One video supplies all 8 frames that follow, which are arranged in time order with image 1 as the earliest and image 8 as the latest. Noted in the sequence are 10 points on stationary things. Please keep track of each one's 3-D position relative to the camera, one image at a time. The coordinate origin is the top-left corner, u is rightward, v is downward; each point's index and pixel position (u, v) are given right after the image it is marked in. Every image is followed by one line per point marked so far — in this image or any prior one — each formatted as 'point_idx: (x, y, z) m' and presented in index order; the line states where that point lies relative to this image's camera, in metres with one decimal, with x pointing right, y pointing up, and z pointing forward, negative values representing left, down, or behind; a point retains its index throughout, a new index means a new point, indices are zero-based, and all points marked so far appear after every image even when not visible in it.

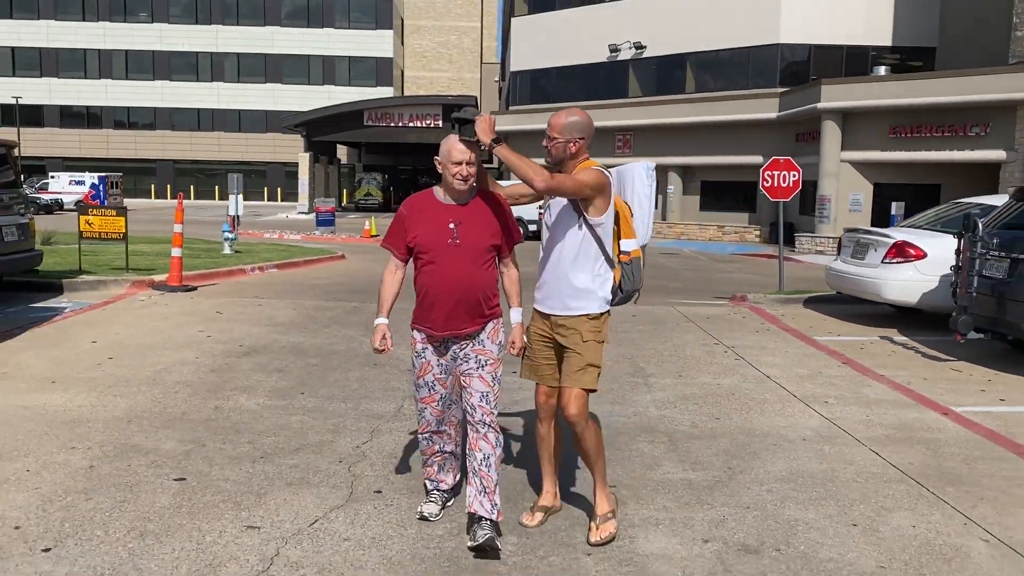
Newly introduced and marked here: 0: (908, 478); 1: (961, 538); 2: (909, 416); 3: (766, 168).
0: (+2.2, -1.1, +4.8) m
1: (+2.1, -1.2, +4.1) m
2: (+2.8, -0.9, +6.1) m
3: (+3.9, +1.8, +13.3) m
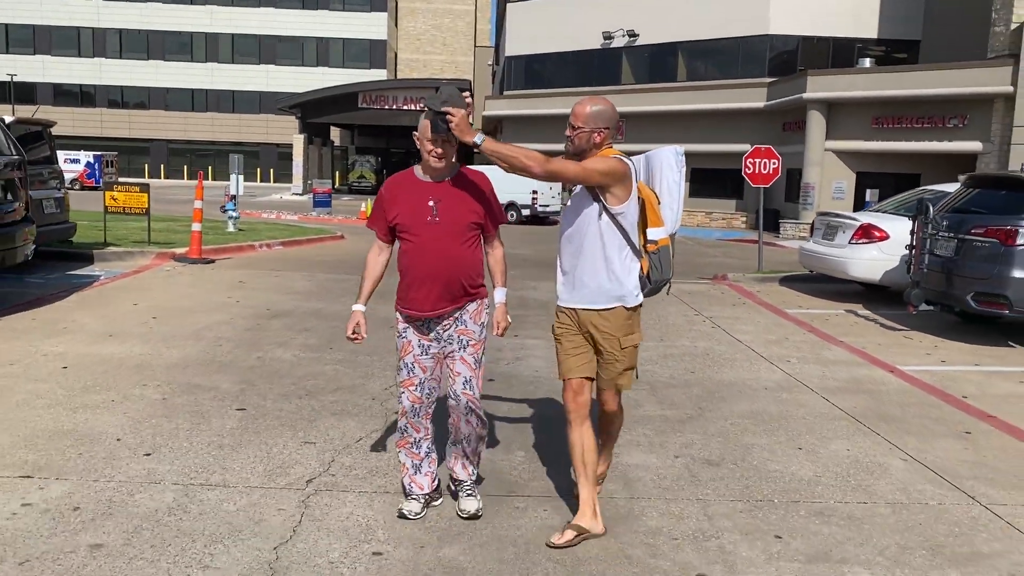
0: (+2.2, -0.9, +5.8) m
1: (+2.1, -1.0, +5.0) m
2: (+2.9, -0.7, +7.0) m
3: (+3.9, +2.2, +14.2) m
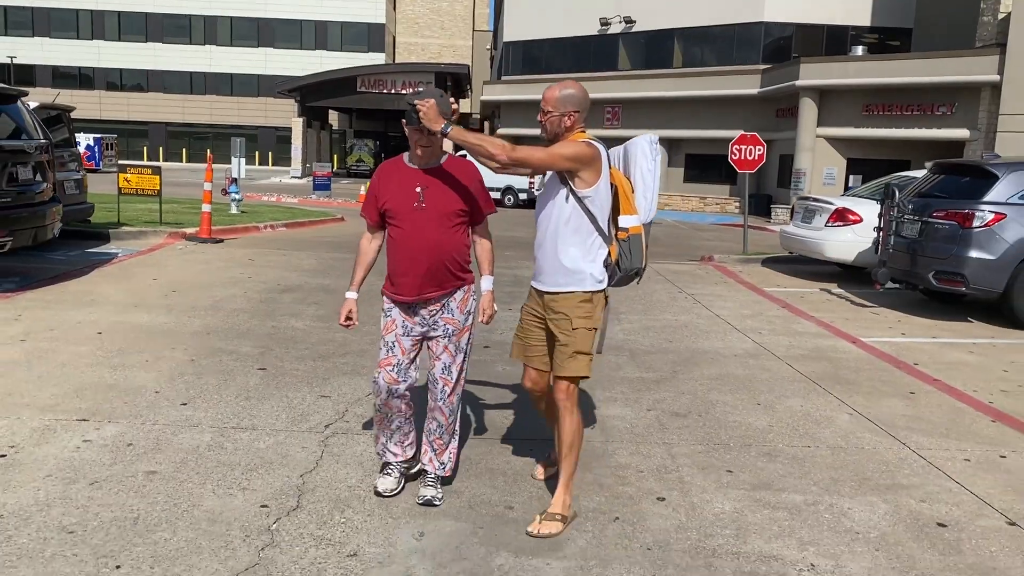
0: (+2.2, -0.7, +6.4) m
1: (+2.1, -0.8, +5.6) m
2: (+2.8, -0.5, +7.7) m
3: (+3.8, +2.5, +14.8) m
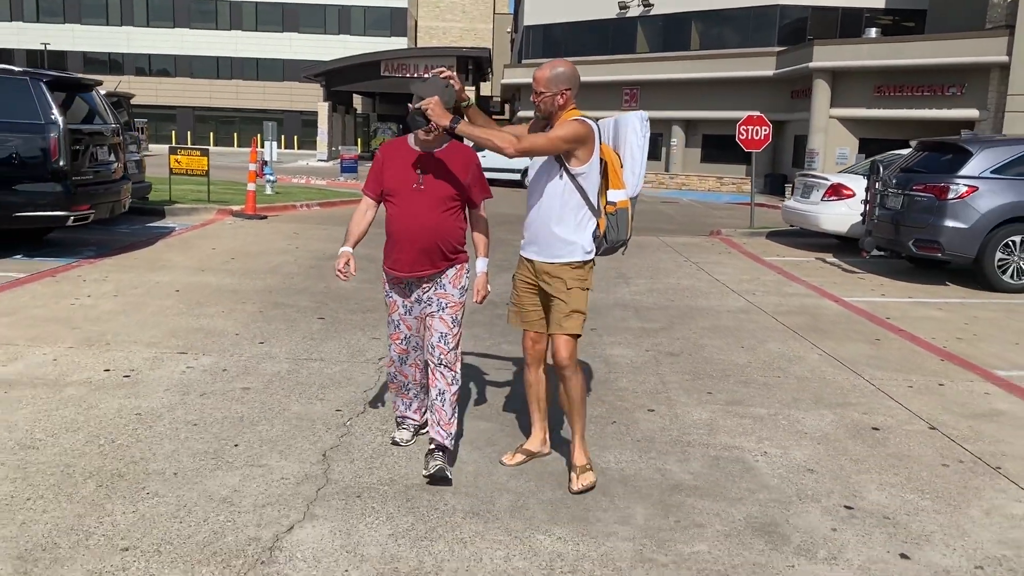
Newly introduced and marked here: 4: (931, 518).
0: (+2.4, -0.3, +7.4) m
1: (+2.2, -0.5, +6.6) m
2: (+3.0, -0.1, +8.6) m
3: (+4.2, +3.0, +15.6) m
4: (+1.8, -1.0, +3.8) m
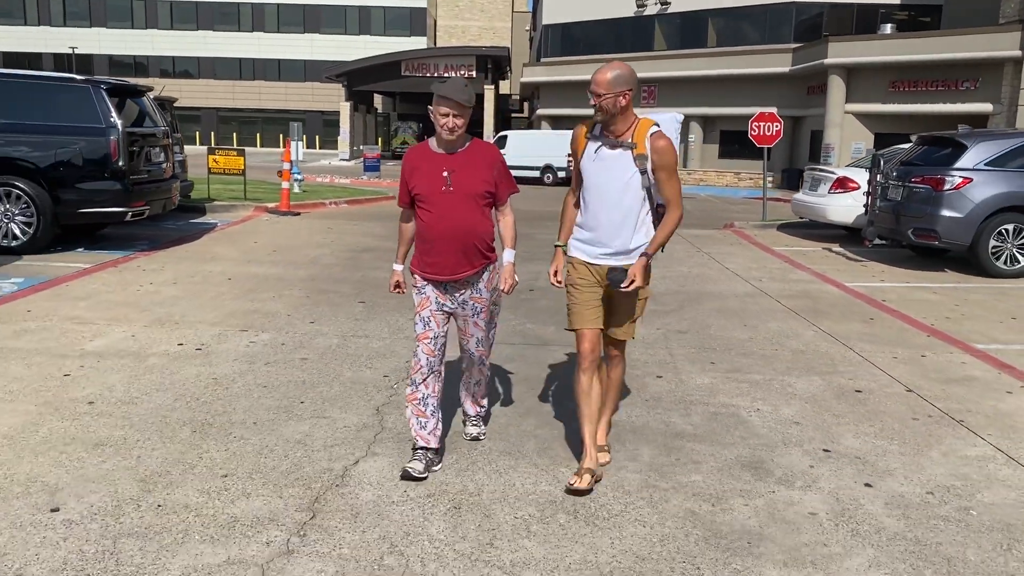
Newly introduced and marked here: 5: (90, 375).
0: (+2.6, -0.2, +8.0) m
1: (+2.4, -0.3, +7.3) m
2: (+3.2, 0.0, +9.3) m
3: (+4.6, +3.2, +16.2) m
4: (+2.0, -0.9, +4.4) m
5: (-2.6, -0.5, +5.3) m
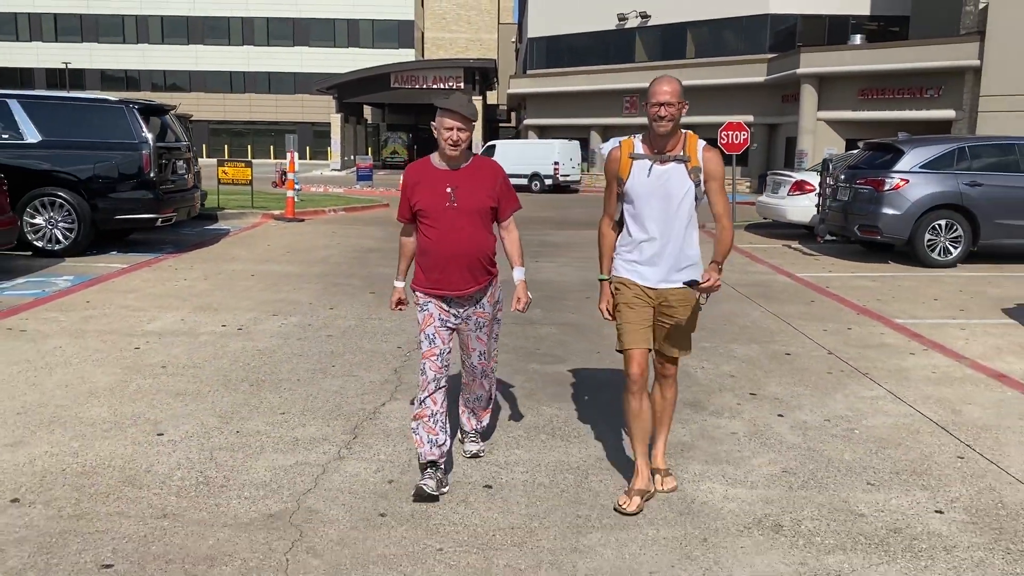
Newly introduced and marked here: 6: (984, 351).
0: (+2.5, -0.1, +9.2) m
1: (+2.3, -0.2, +8.5) m
2: (+3.1, +0.1, +10.5) m
3: (+4.3, +3.2, +17.5) m
4: (+1.9, -0.7, +5.6) m
5: (-2.7, -0.4, +6.5) m
6: (+3.8, -0.5, +6.9) m
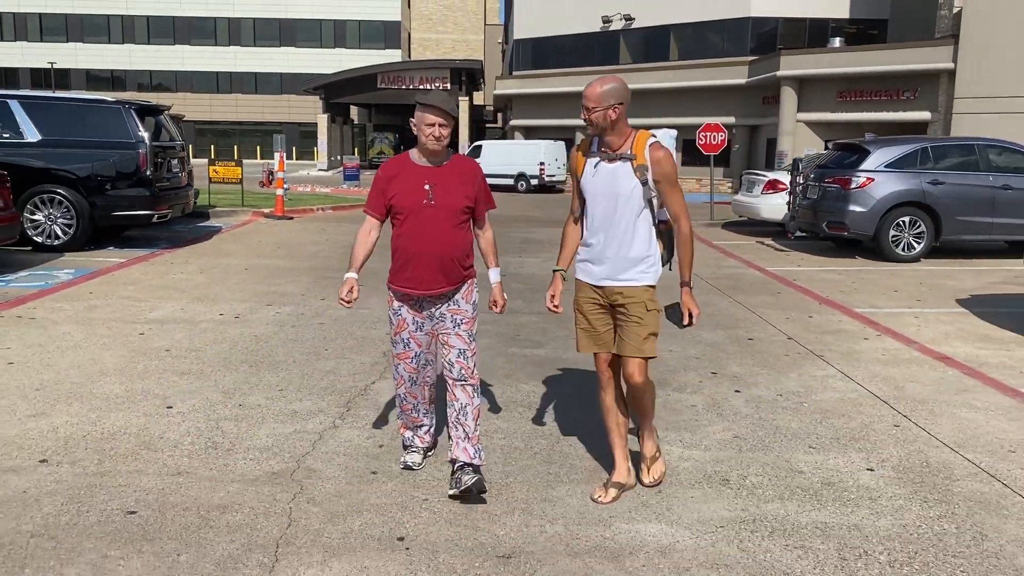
0: (+2.3, 0.0, +9.7) m
1: (+2.2, -0.1, +9.0) m
2: (+2.9, +0.2, +11.0) m
3: (+4.0, +3.3, +18.0) m
4: (+1.8, -0.6, +6.1) m
5: (-2.8, -0.4, +6.9) m
6: (+3.7, -0.4, +7.5) m
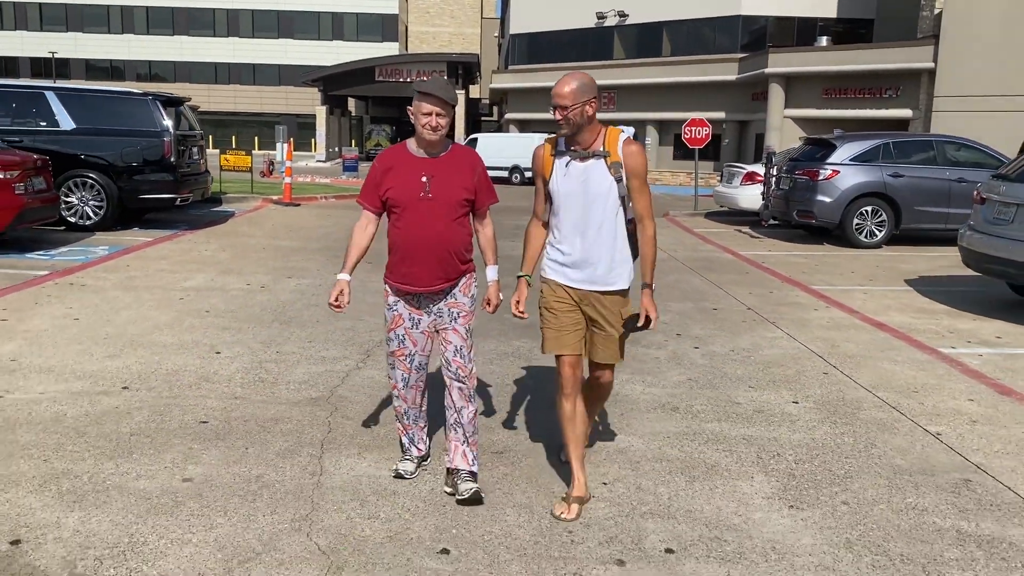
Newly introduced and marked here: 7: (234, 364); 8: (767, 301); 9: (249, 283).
0: (+2.2, +0.3, +10.8) m
1: (+2.1, +0.1, +10.0) m
2: (+2.8, +0.5, +12.0) m
3: (+3.9, +3.6, +19.0) m
4: (+1.7, -0.4, +7.1) m
5: (-2.9, -0.1, +7.9) m
6: (+3.6, -0.2, +8.5) m
7: (-1.9, -0.5, +5.8) m
8: (+2.6, -0.1, +8.7) m
9: (-2.7, 0.0, +8.8) m
